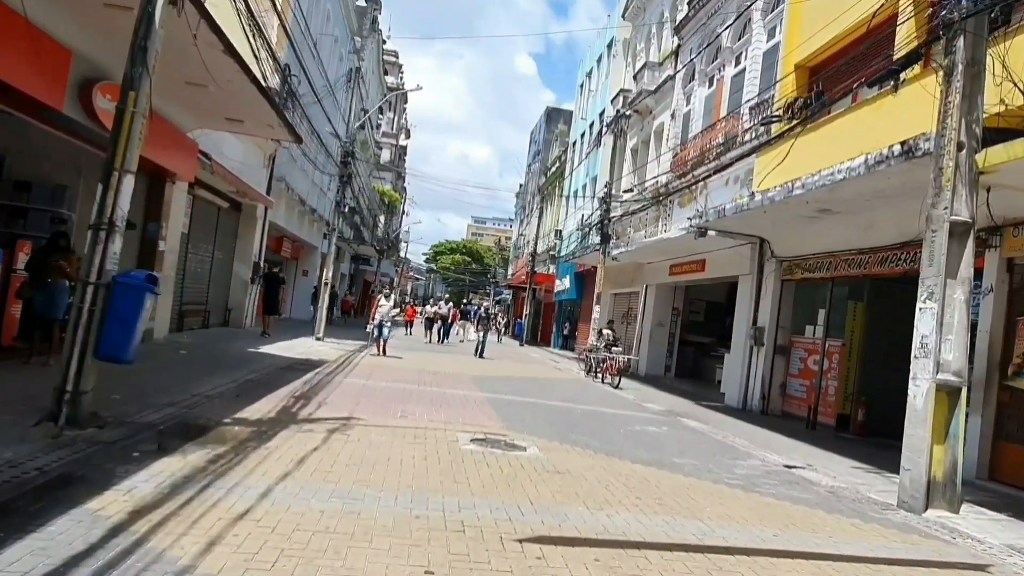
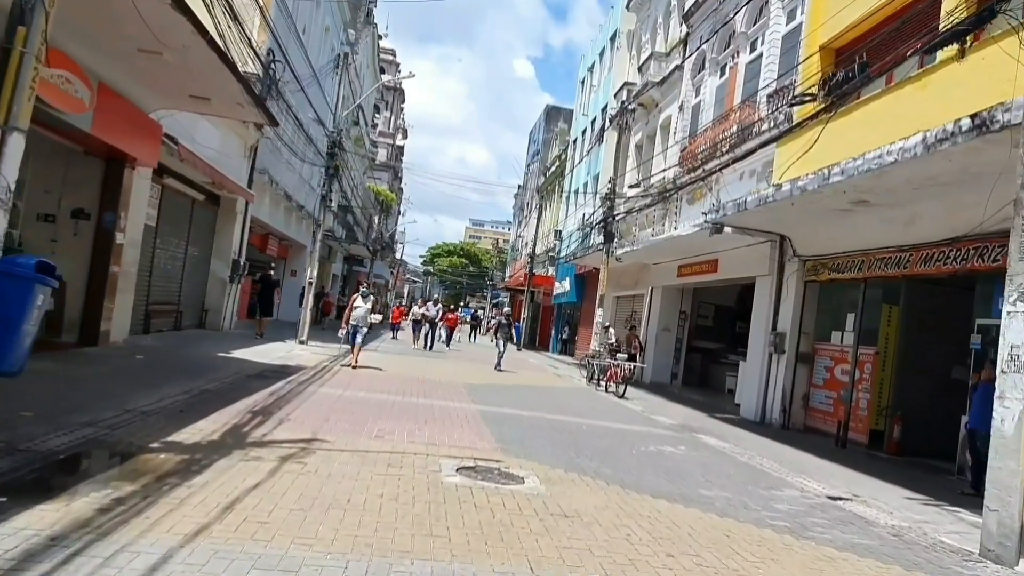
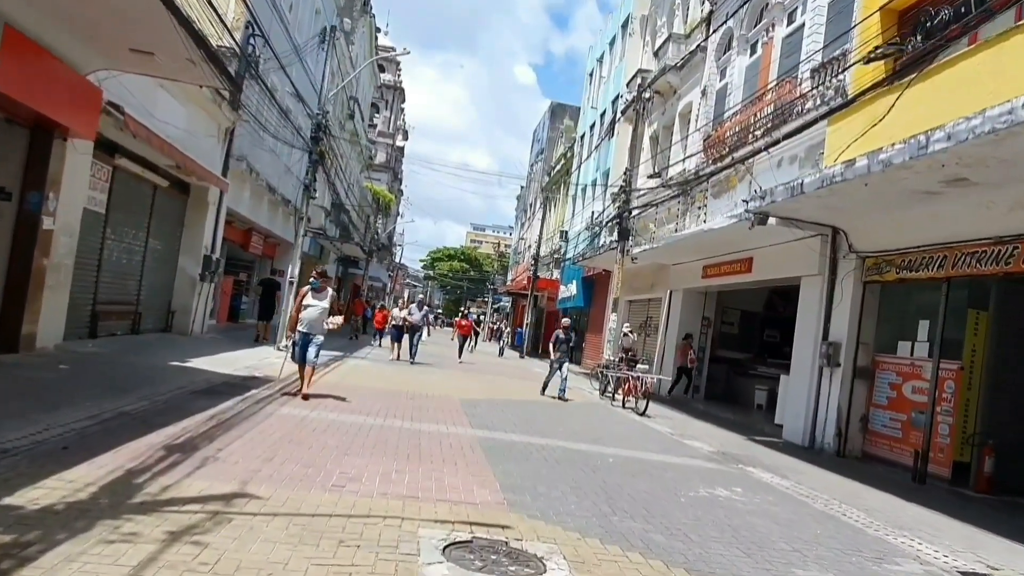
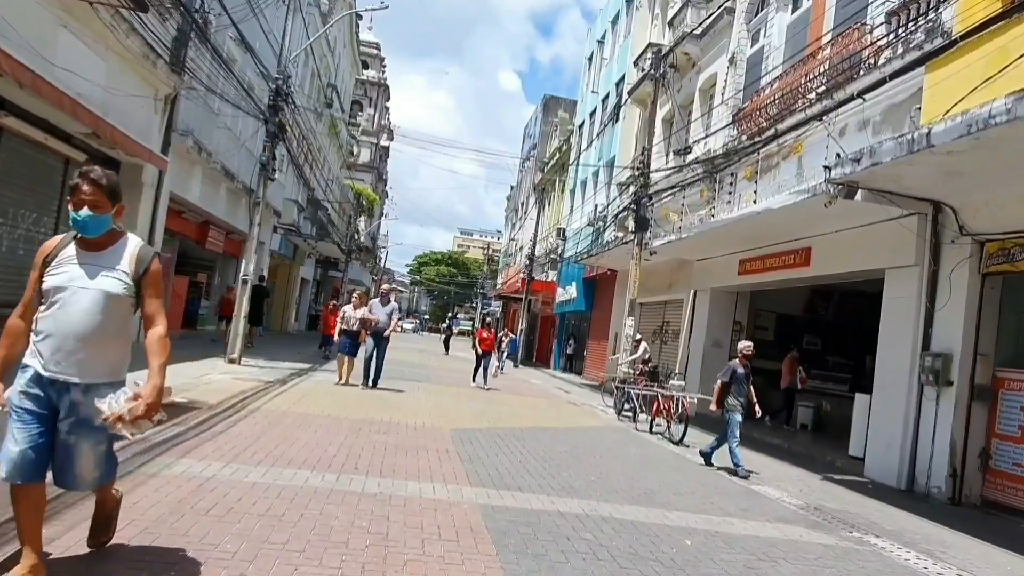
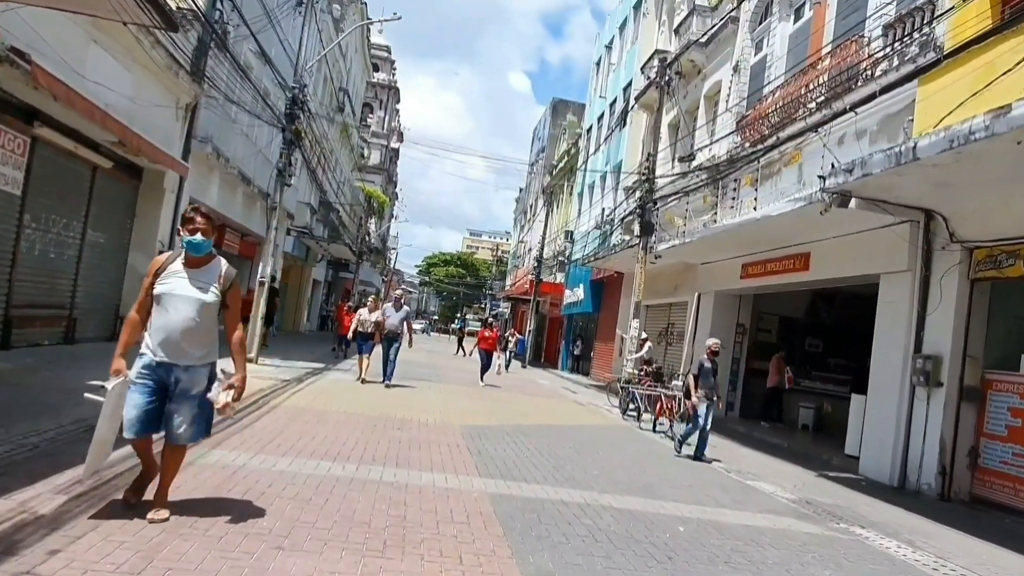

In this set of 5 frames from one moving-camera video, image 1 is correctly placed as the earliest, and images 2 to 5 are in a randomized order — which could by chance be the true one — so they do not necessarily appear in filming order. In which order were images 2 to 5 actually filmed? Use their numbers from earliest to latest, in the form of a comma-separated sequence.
2, 3, 5, 4
